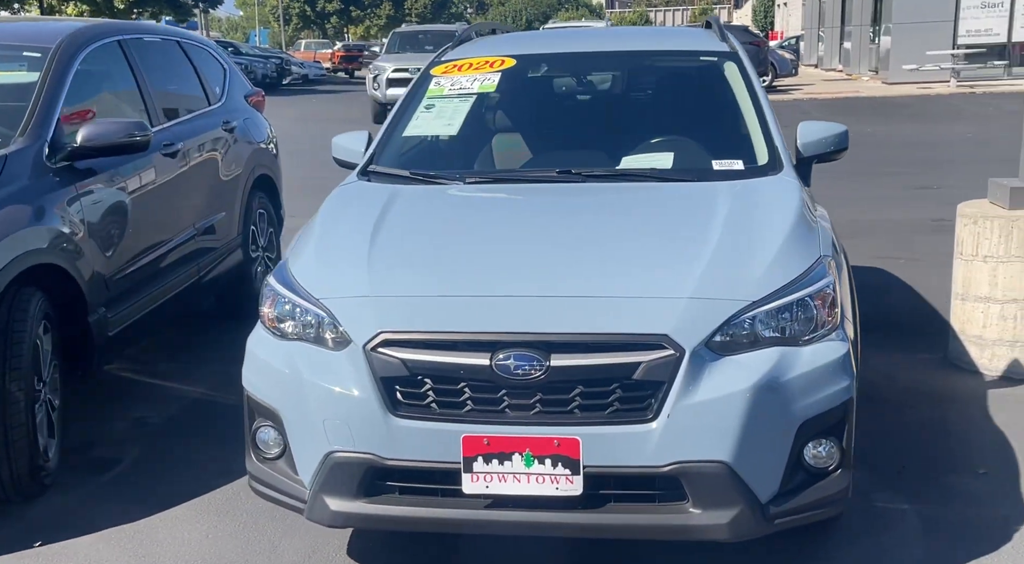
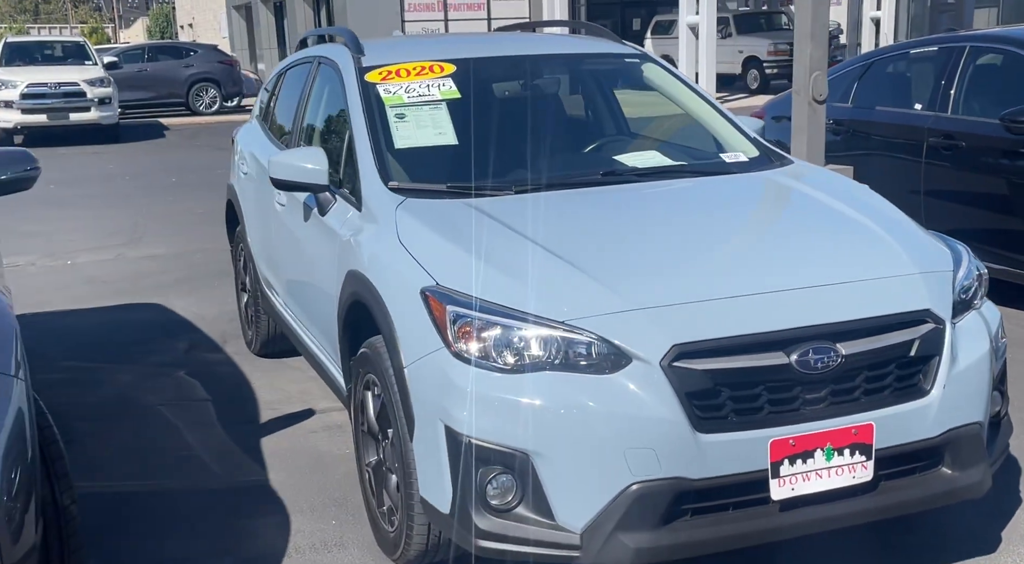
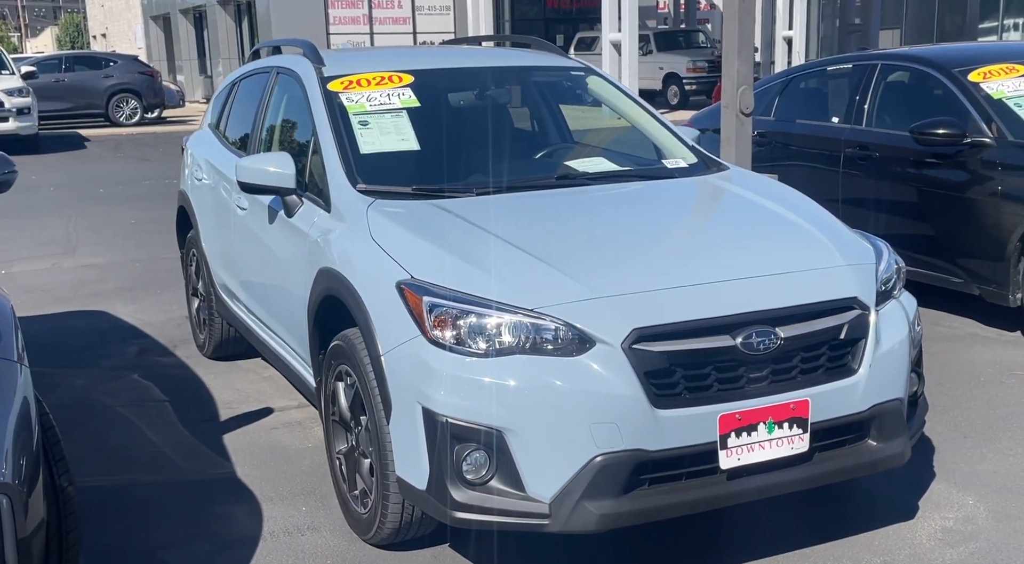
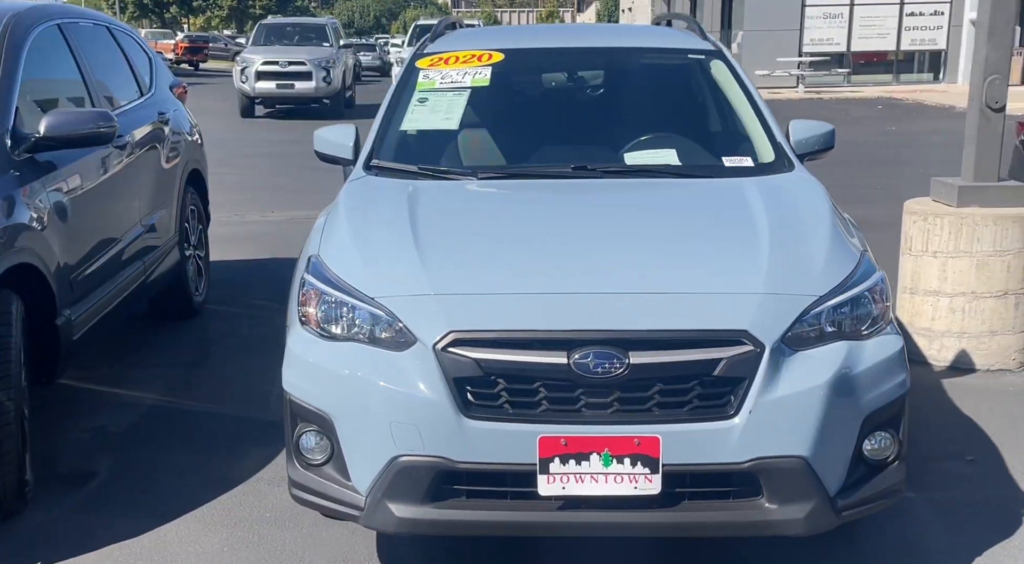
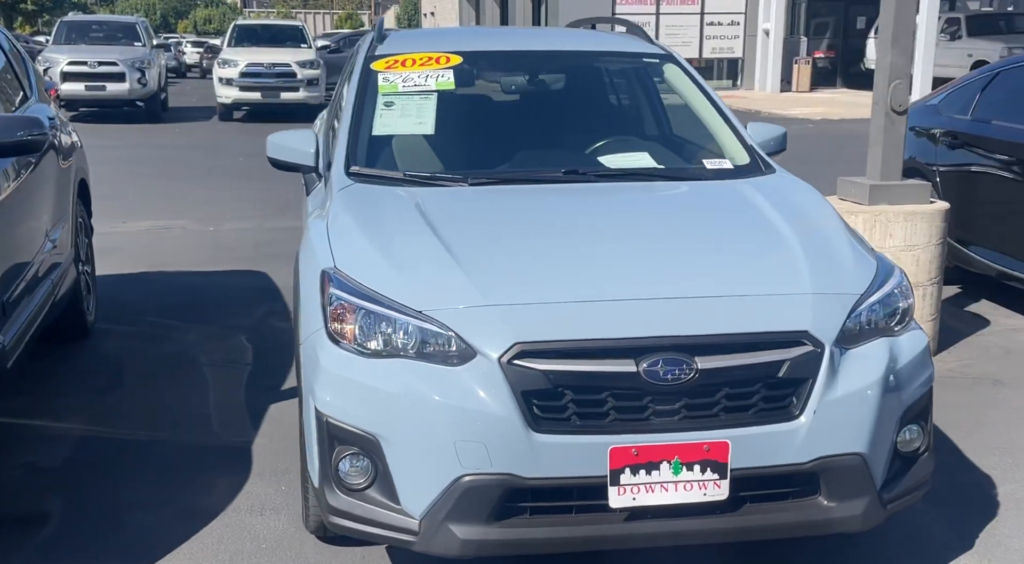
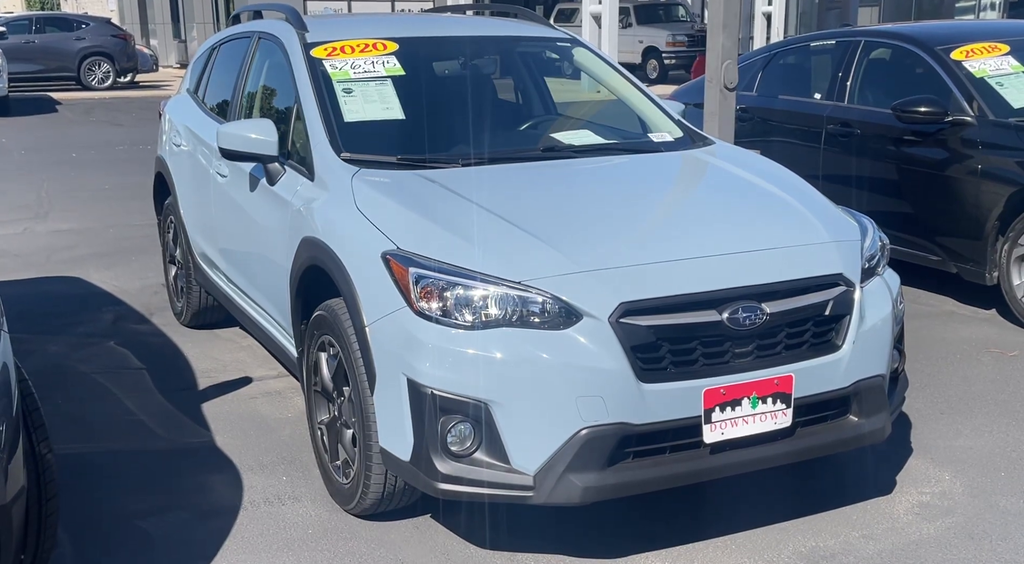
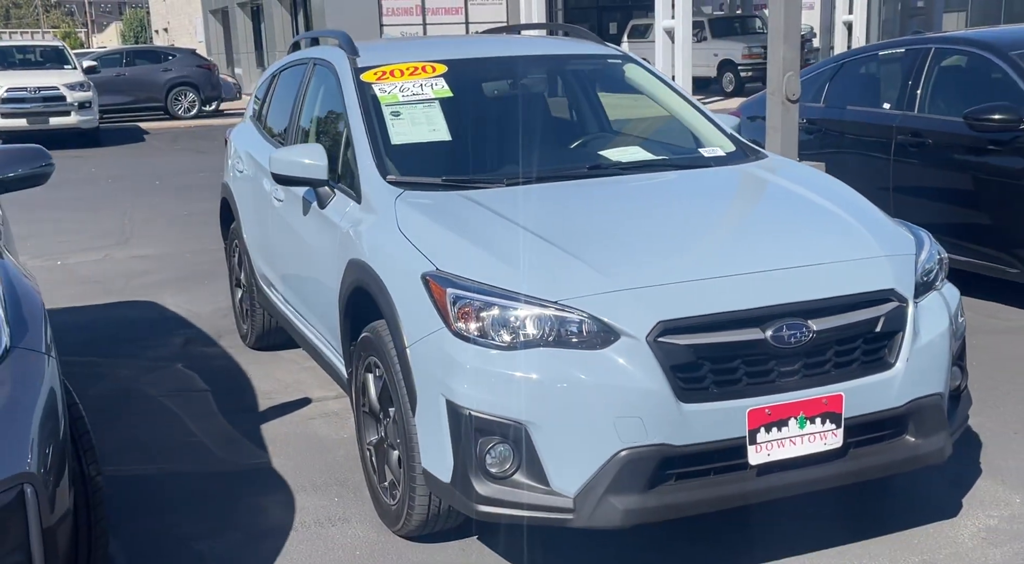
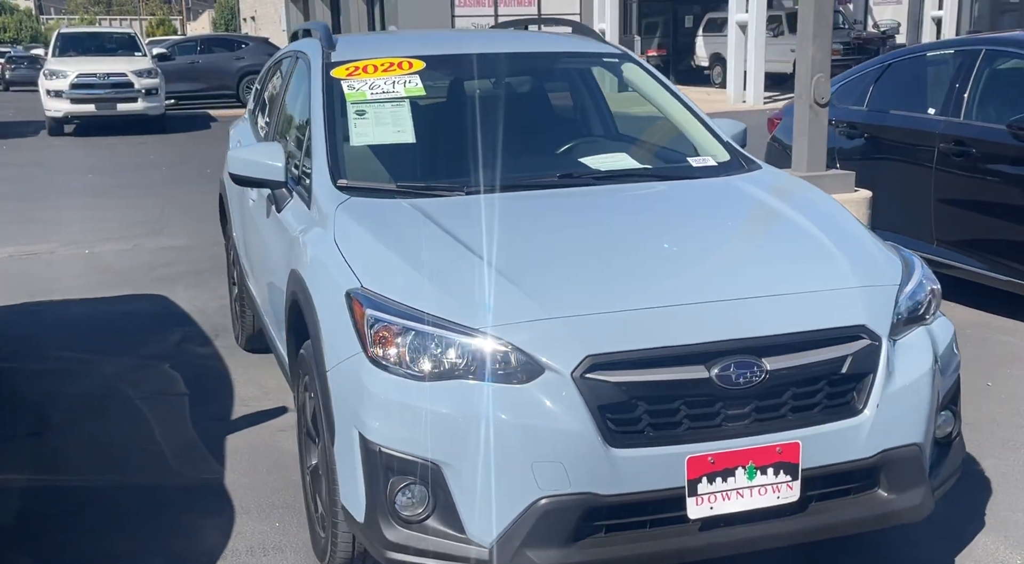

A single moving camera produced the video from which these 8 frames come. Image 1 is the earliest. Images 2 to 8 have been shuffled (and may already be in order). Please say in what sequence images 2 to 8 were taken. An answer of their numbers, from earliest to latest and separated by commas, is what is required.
4, 5, 8, 2, 7, 3, 6
